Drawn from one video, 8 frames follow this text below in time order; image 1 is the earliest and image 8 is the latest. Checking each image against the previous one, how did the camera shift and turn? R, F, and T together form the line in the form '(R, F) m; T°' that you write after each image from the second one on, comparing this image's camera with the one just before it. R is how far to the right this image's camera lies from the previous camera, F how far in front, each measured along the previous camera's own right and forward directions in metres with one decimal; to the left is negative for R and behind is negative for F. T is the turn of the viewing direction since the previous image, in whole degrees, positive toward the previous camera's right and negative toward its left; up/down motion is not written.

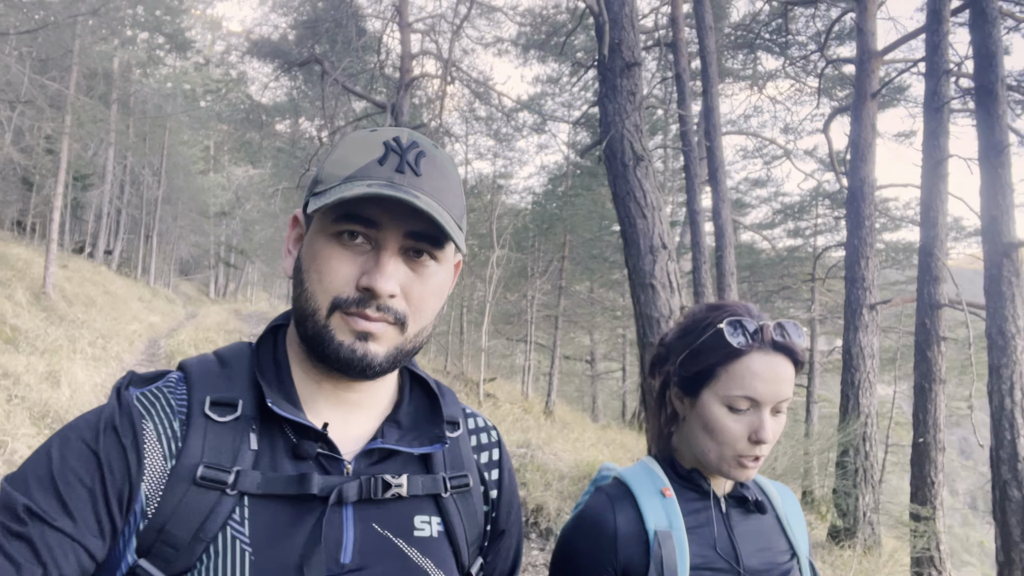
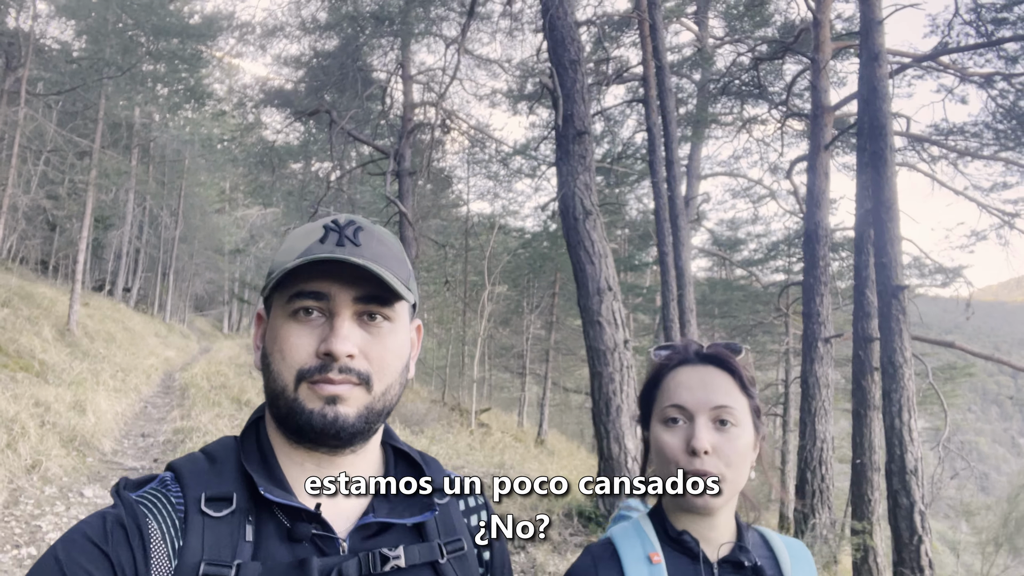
(+0.4, -0.7) m; -1°
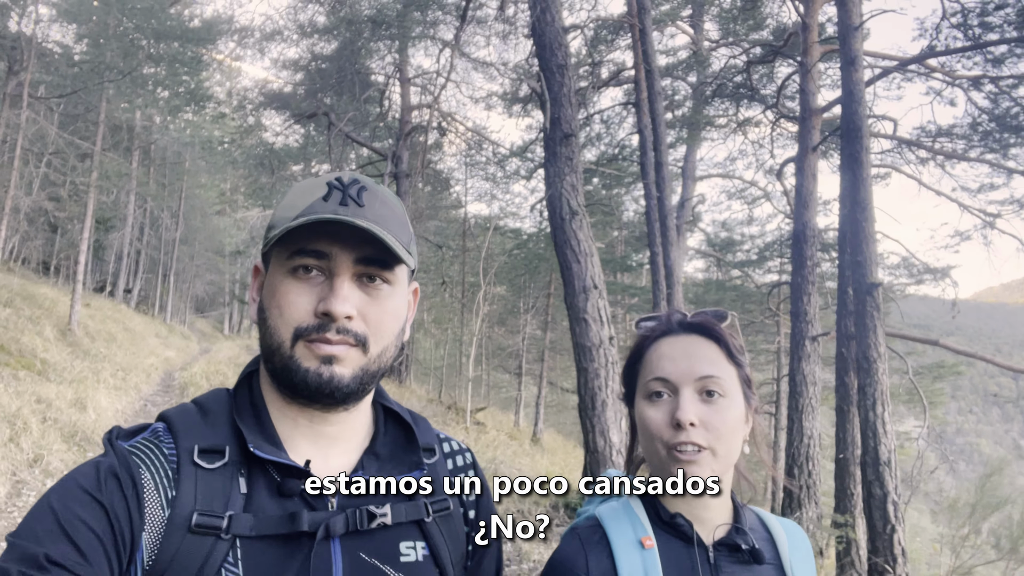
(+0.1, -0.2) m; 0°
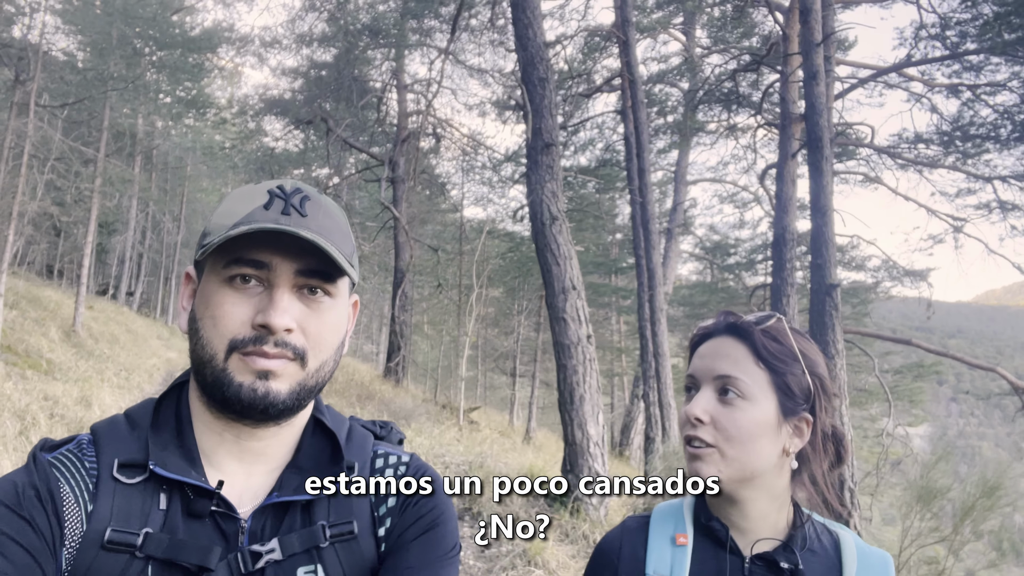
(+0.2, -0.3) m; 0°
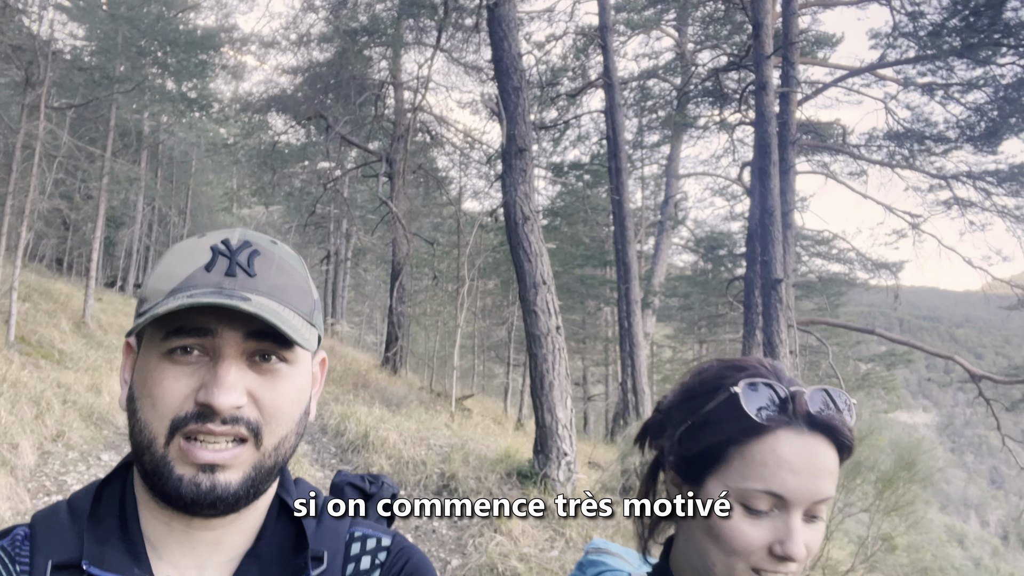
(+0.3, -0.5) m; -1°
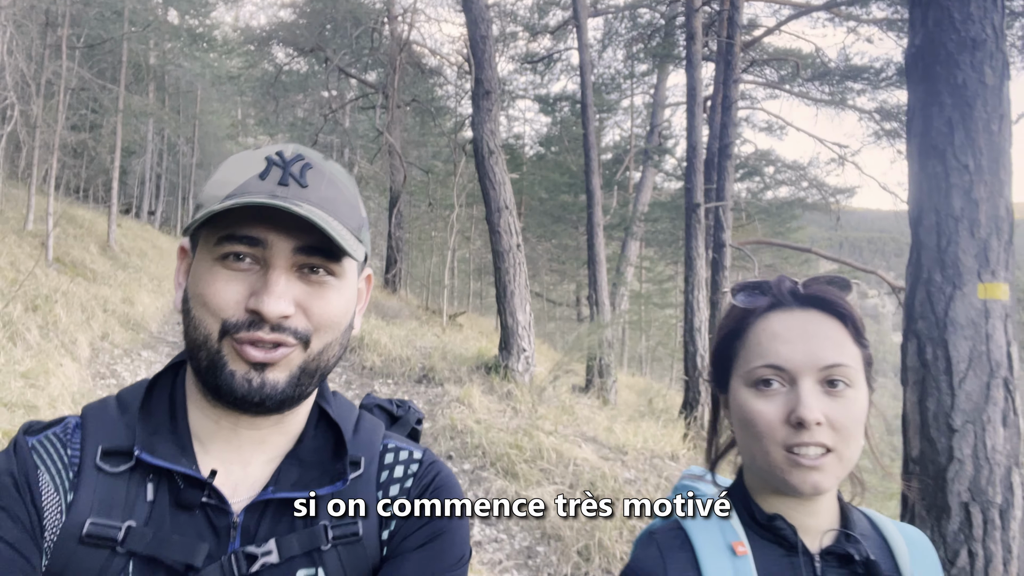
(+0.5, -1.2) m; -1°
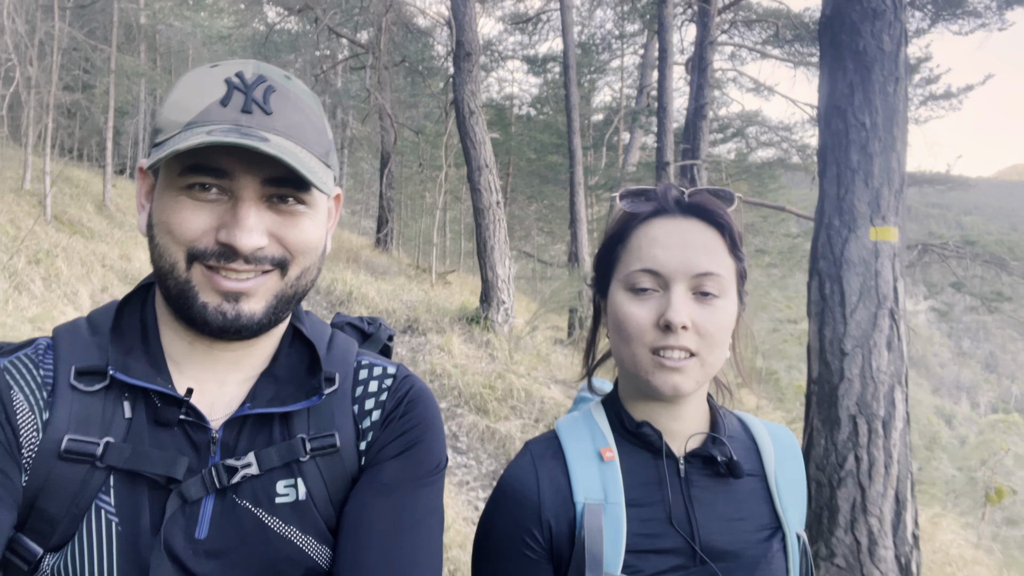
(+0.2, -0.4) m; 0°
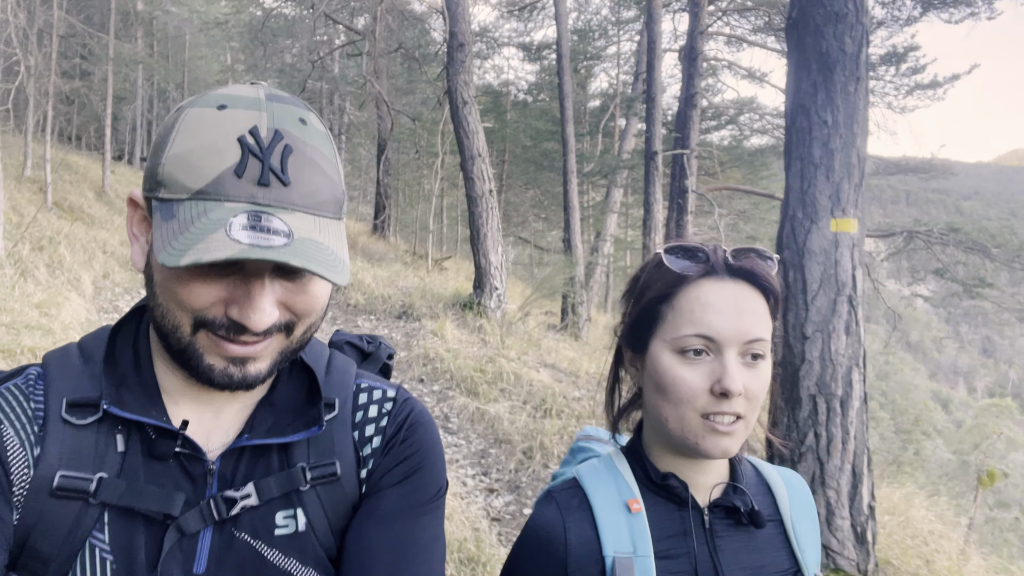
(+0.1, -0.2) m; 0°
